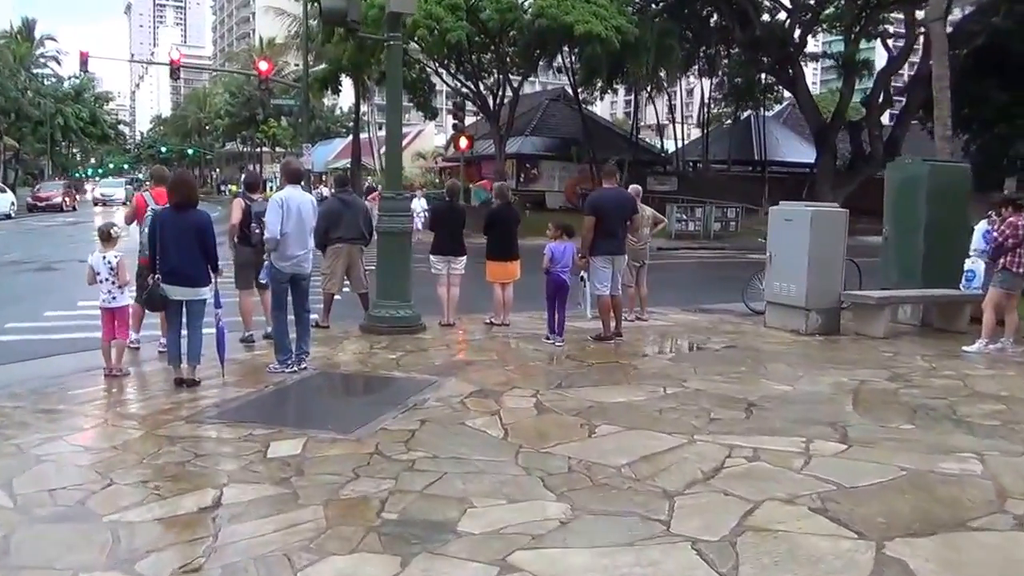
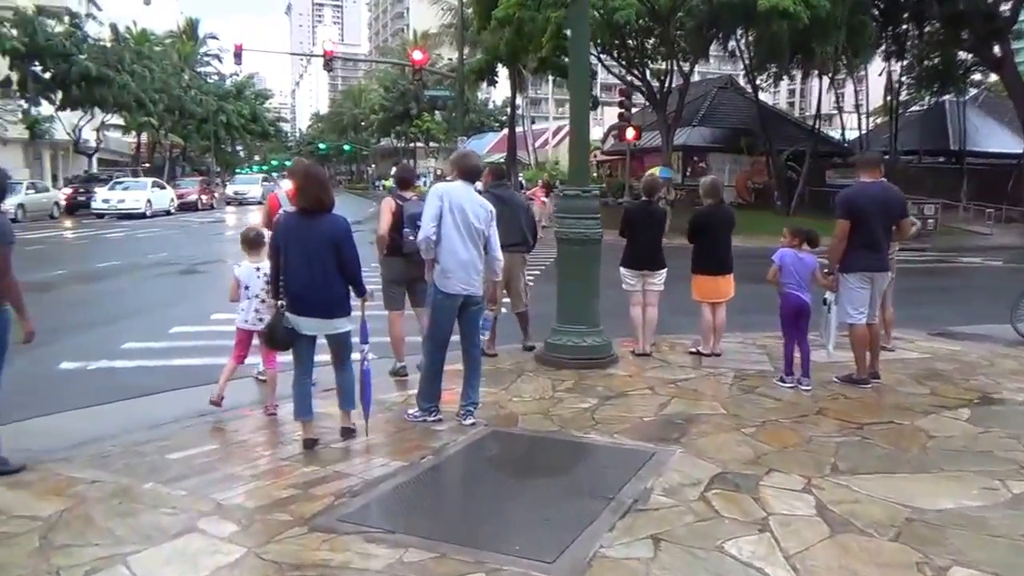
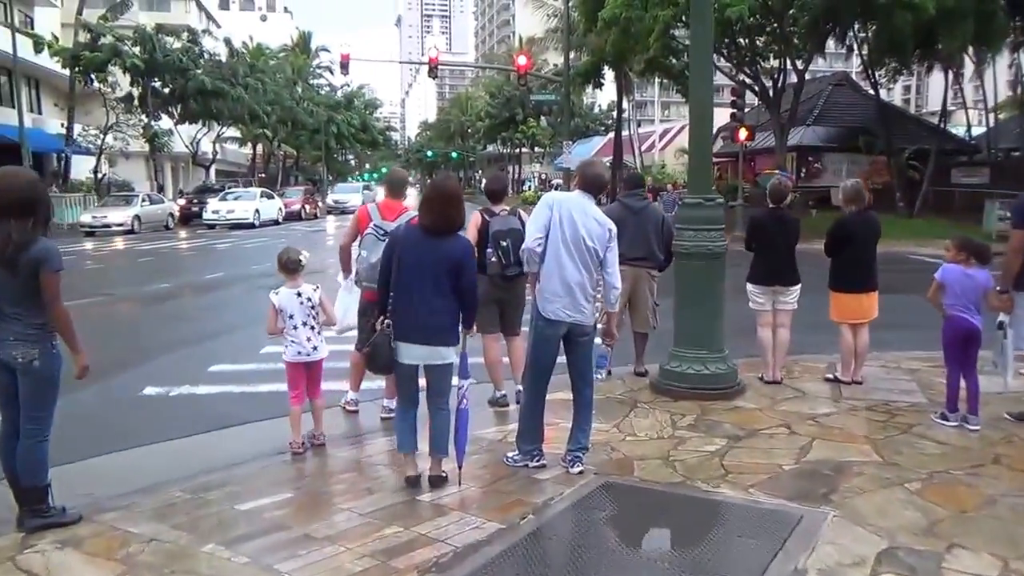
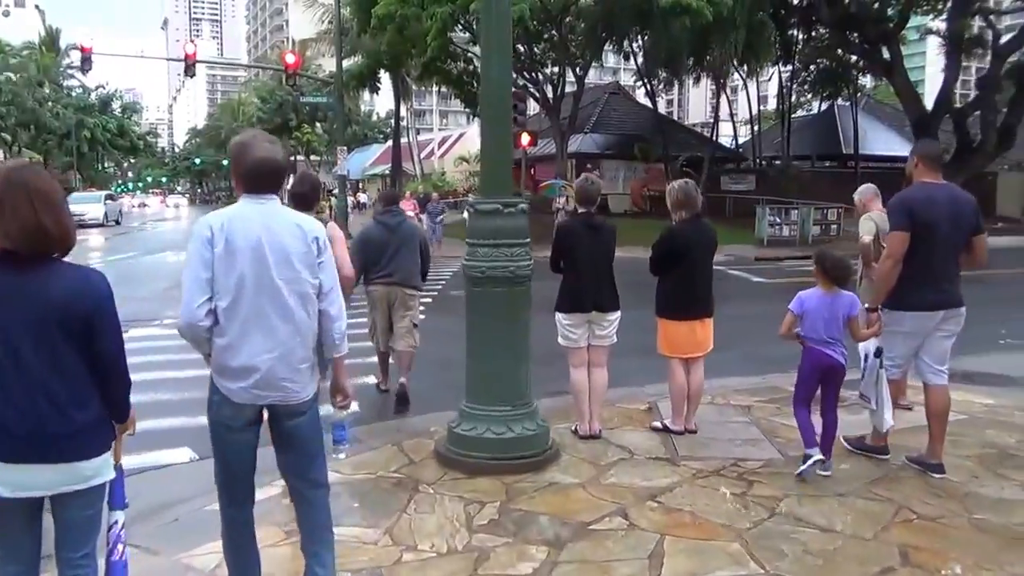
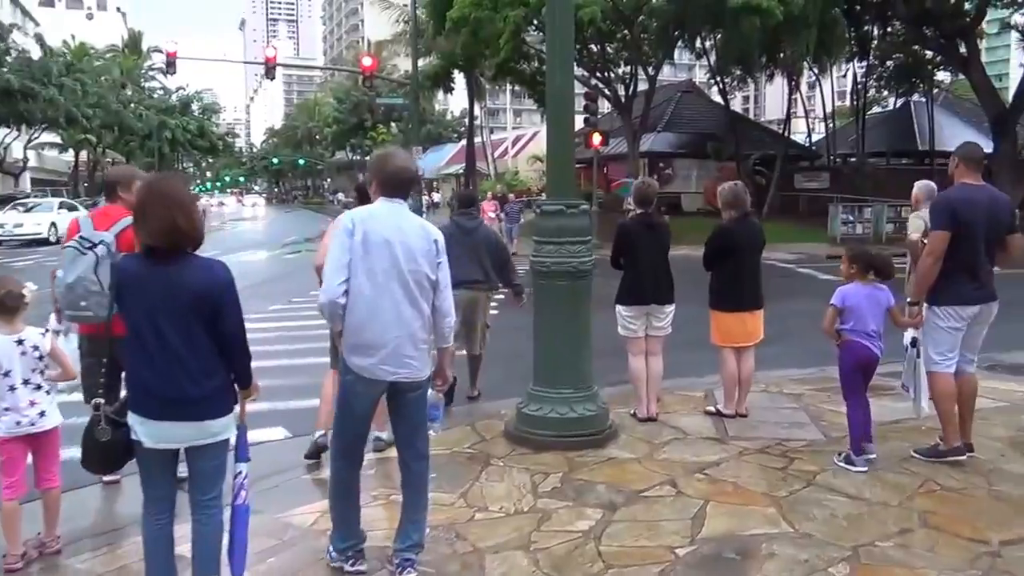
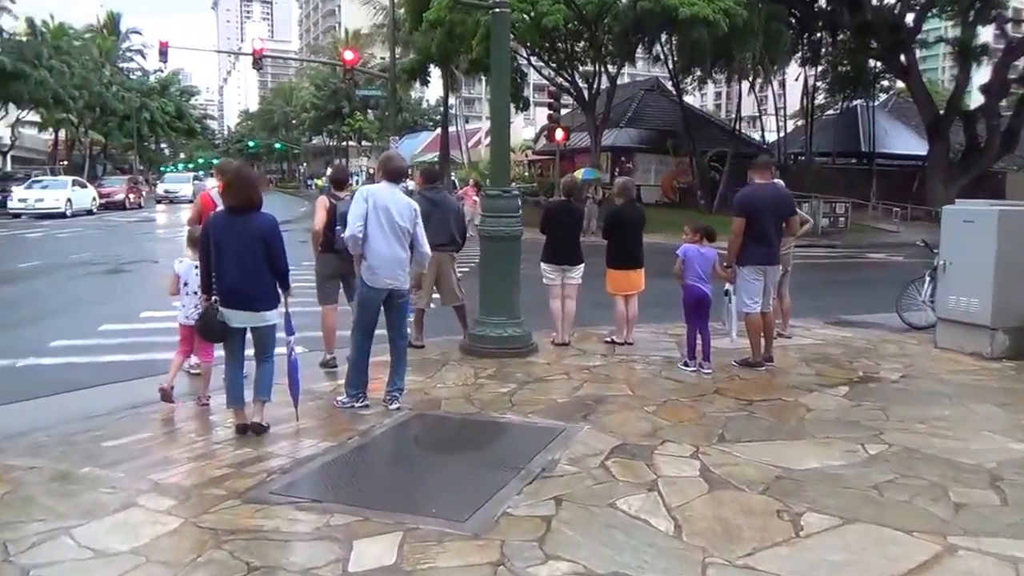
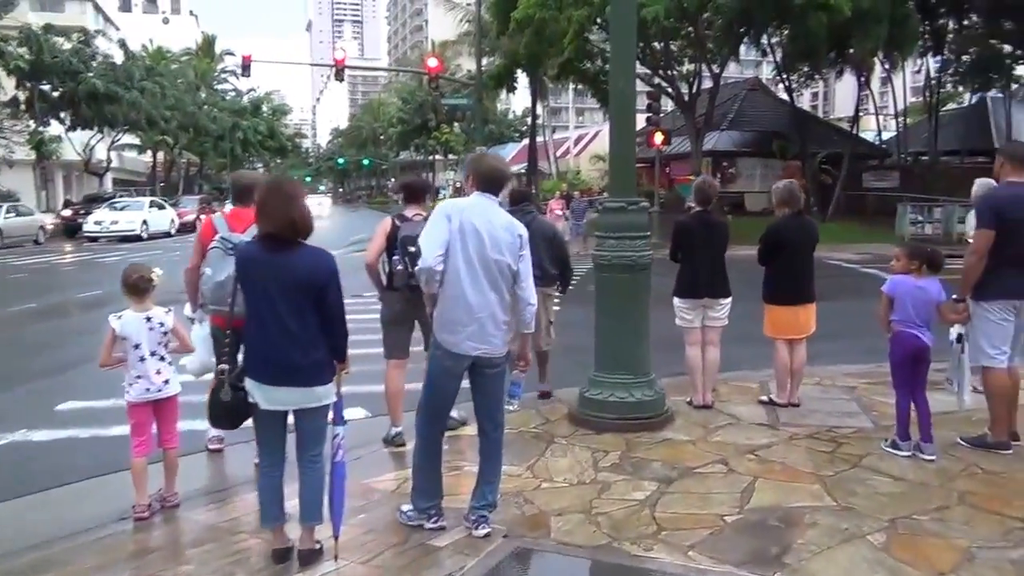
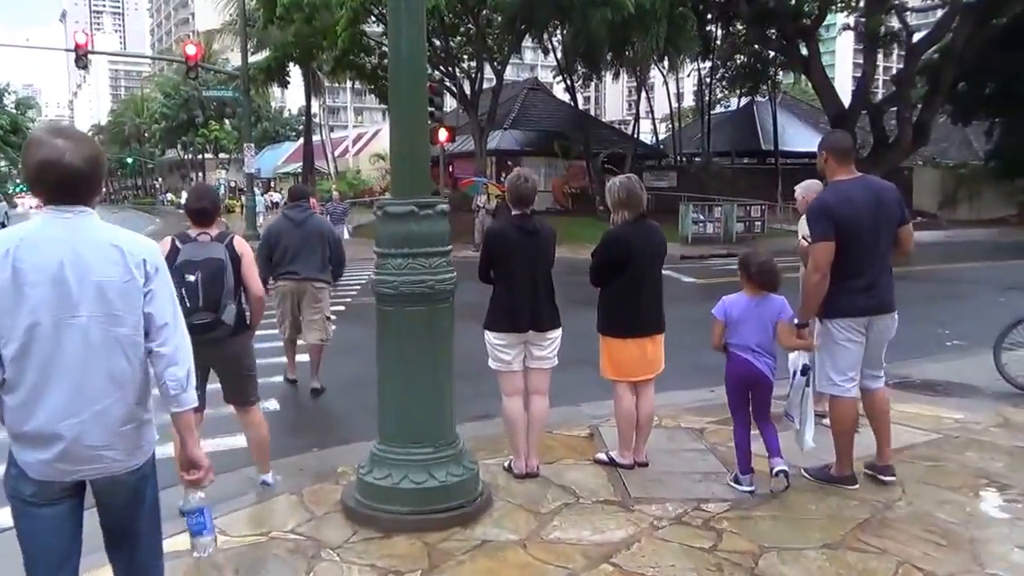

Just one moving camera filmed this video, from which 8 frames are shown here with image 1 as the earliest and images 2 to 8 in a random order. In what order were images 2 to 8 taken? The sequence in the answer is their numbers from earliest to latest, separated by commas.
6, 2, 3, 7, 5, 4, 8
